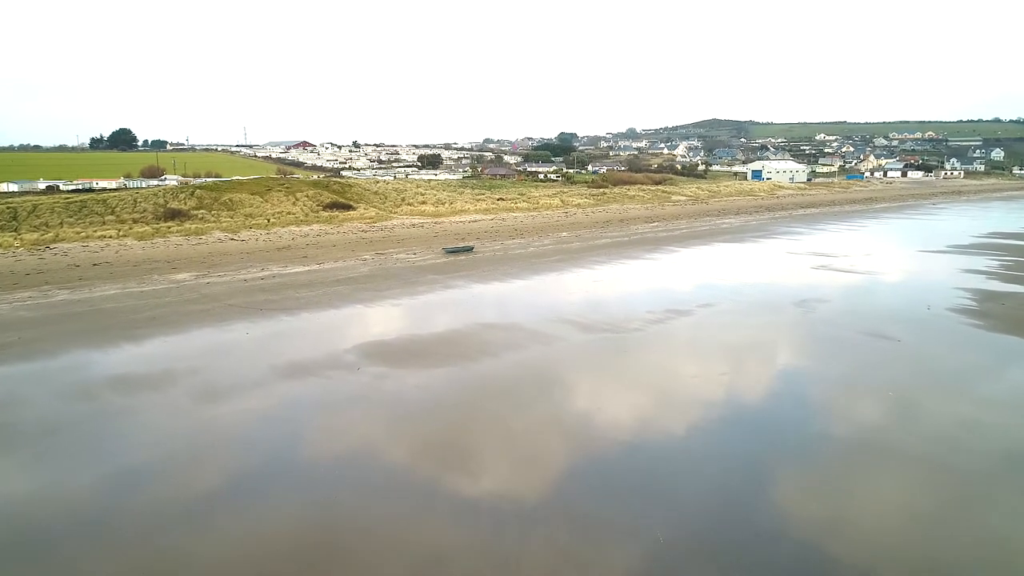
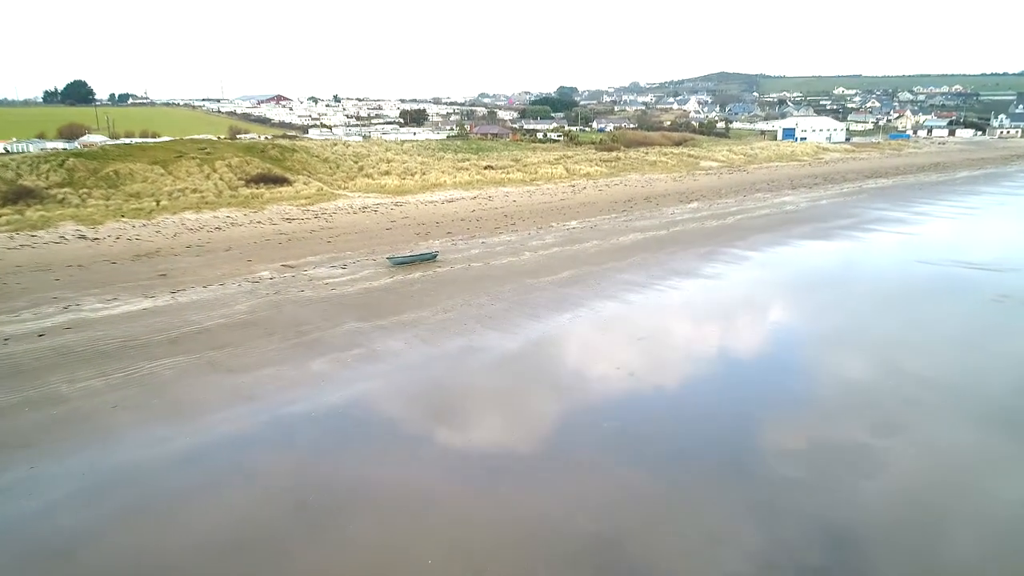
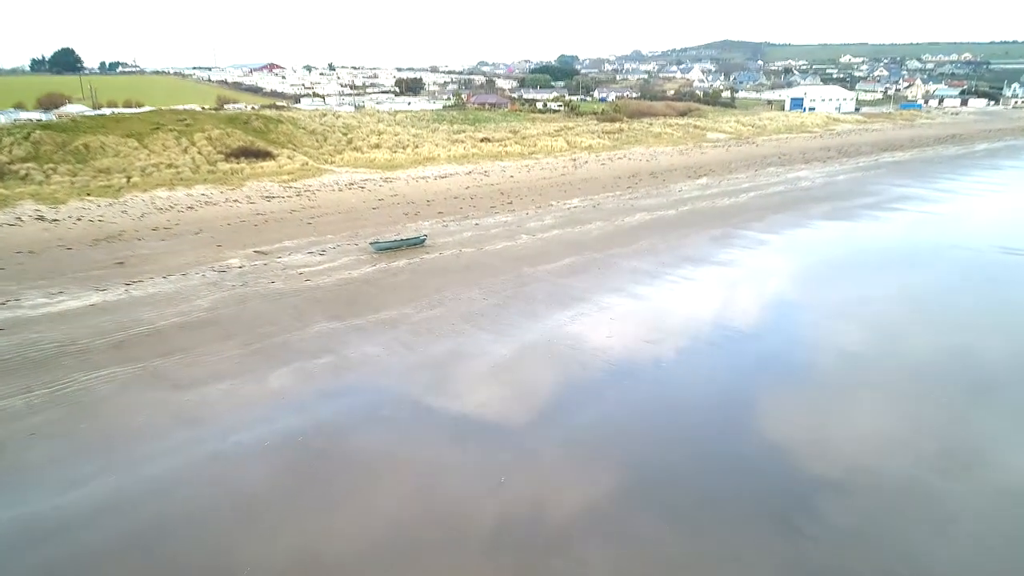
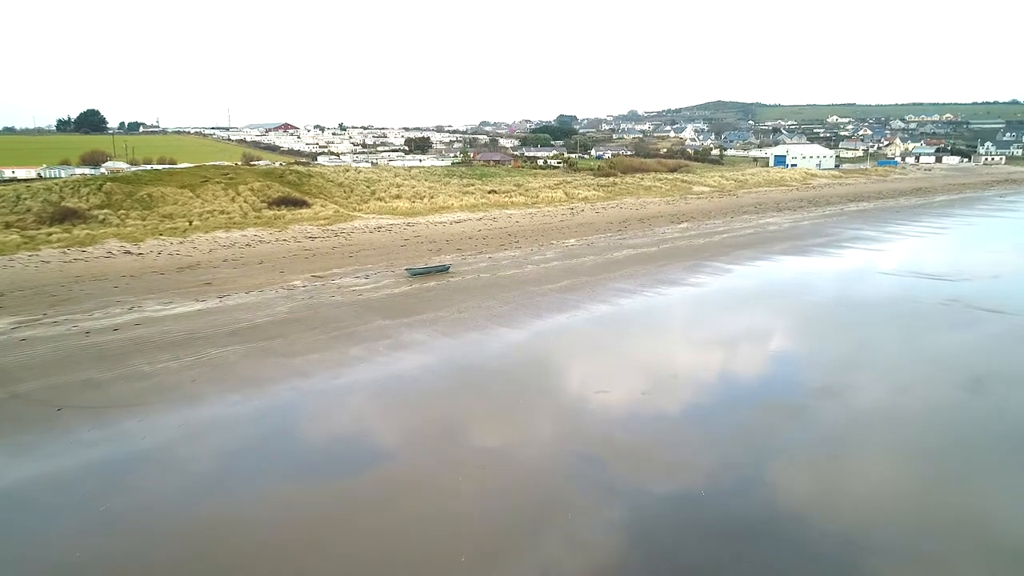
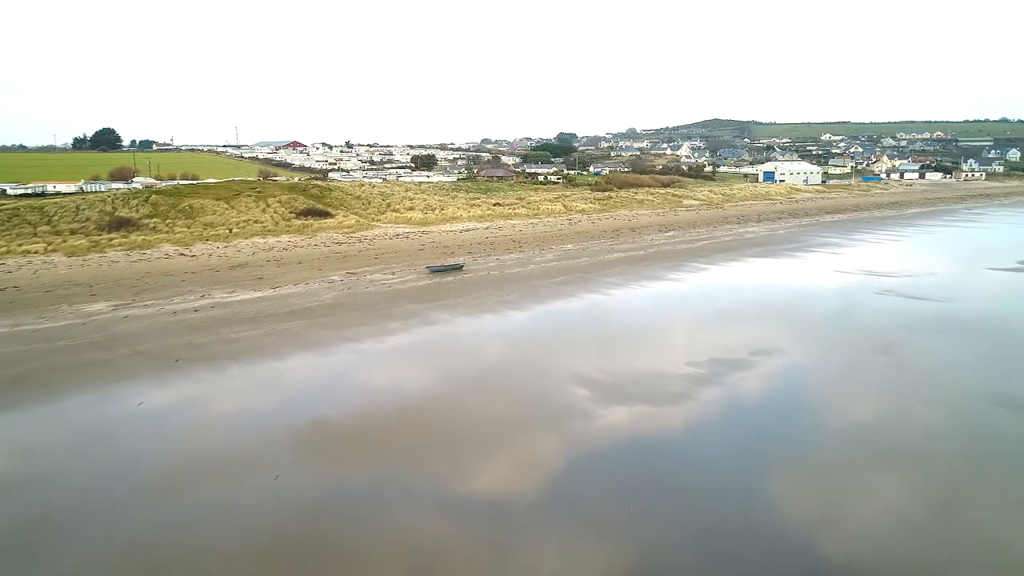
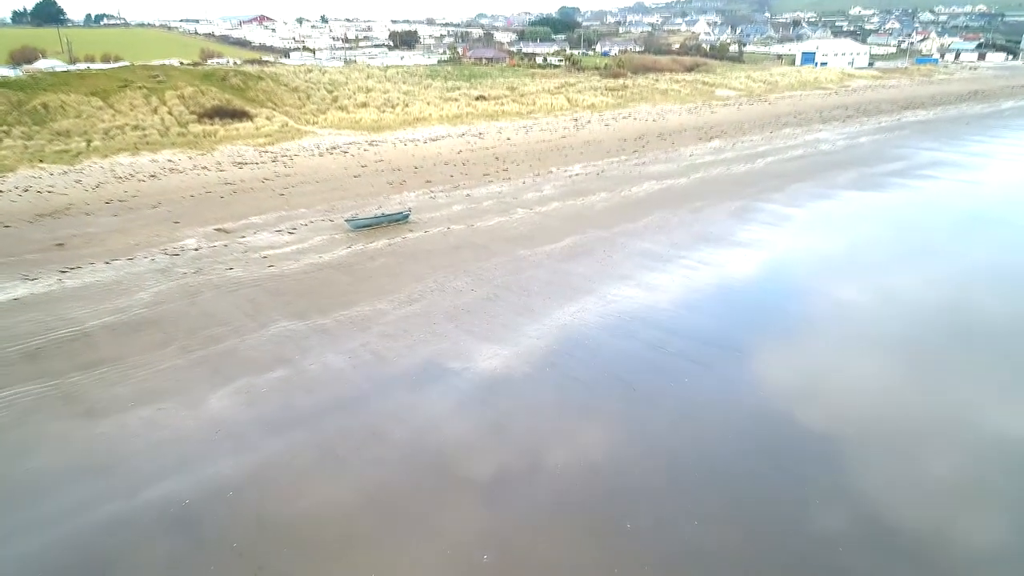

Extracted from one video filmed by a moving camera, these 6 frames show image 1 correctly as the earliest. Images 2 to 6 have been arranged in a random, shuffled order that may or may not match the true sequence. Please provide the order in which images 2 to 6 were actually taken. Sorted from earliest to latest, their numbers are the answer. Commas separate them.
5, 4, 2, 3, 6
